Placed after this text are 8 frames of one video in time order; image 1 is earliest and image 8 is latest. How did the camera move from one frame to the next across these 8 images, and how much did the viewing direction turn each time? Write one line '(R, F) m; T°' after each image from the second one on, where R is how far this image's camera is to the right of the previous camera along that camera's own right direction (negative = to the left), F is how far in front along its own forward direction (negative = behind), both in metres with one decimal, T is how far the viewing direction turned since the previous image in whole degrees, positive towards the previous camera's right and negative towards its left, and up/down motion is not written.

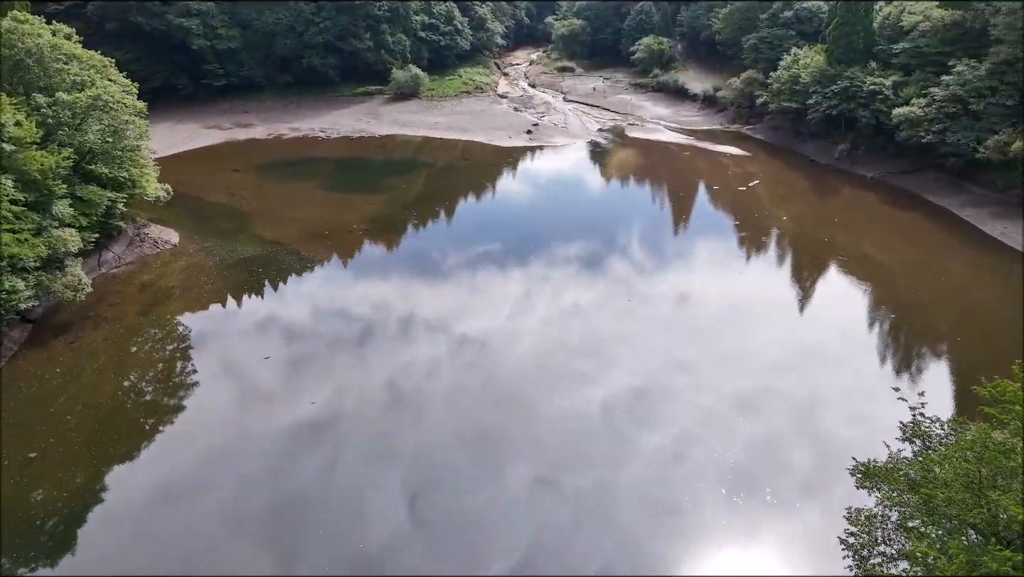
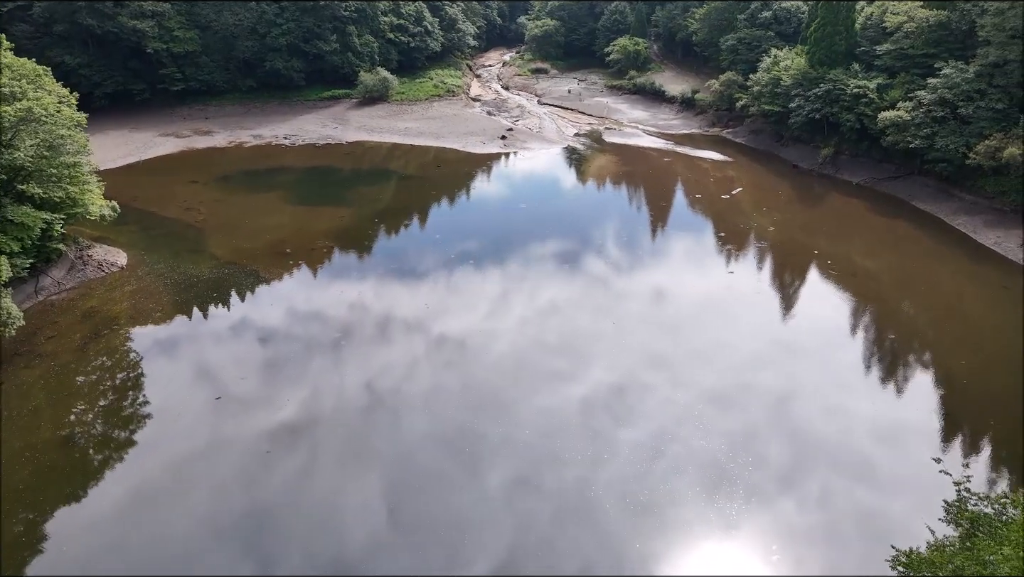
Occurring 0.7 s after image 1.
(0.0, +1.2) m; +2°
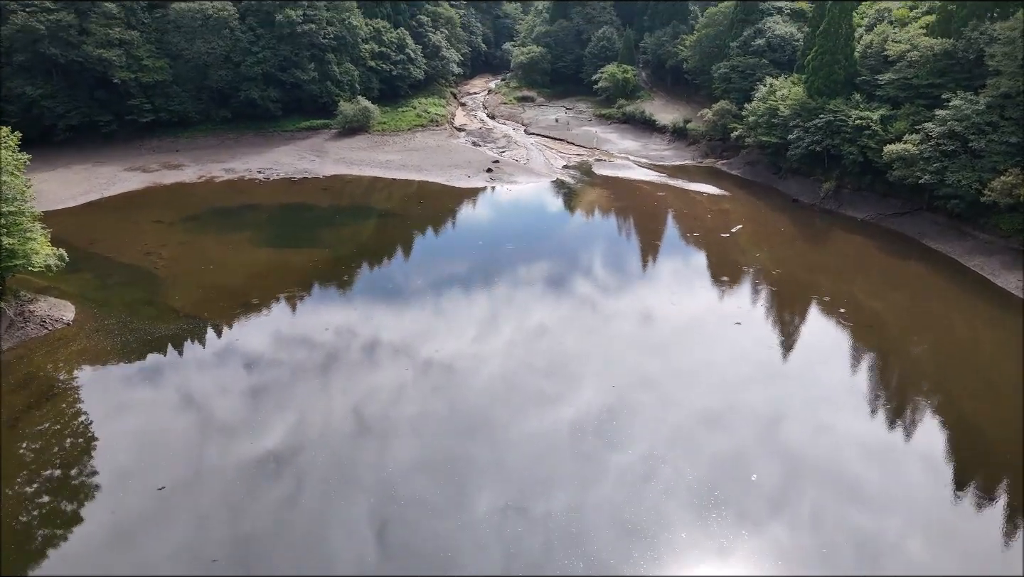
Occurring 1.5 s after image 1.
(0.0, +1.6) m; +1°
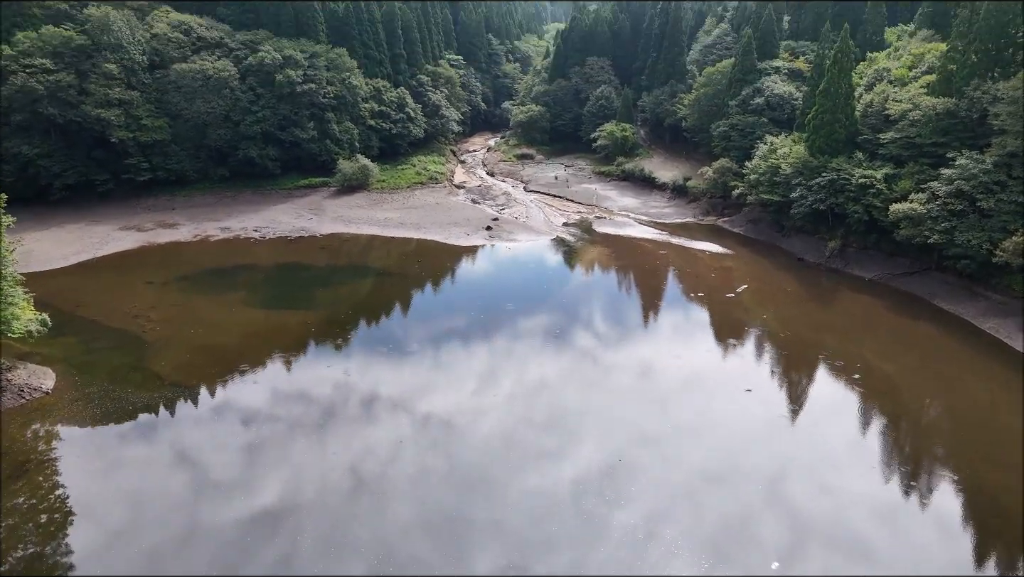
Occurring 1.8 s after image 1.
(0.0, +0.7) m; 0°
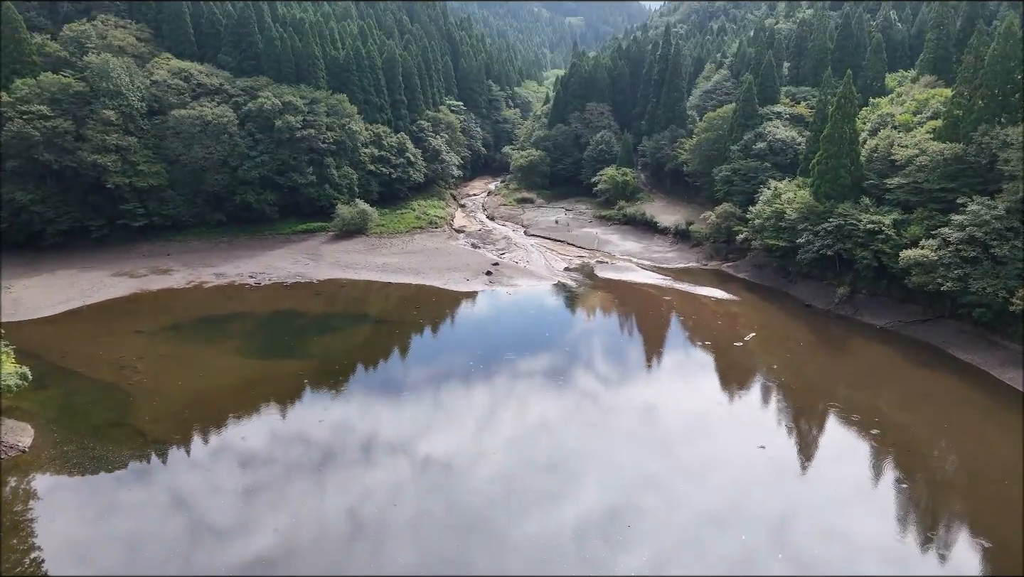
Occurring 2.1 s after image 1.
(0.0, +0.7) m; 0°
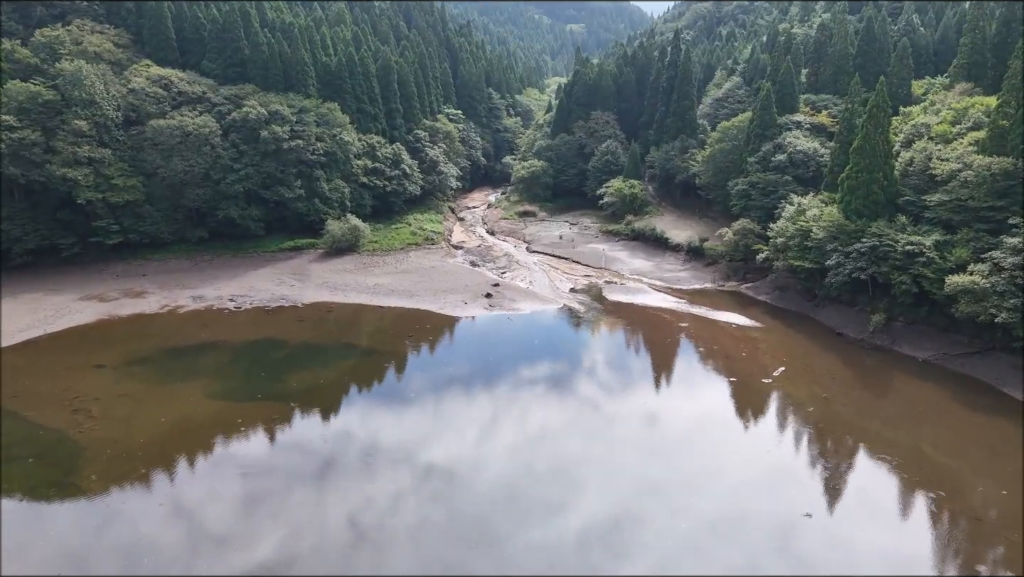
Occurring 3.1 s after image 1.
(0.0, +2.3) m; 0°
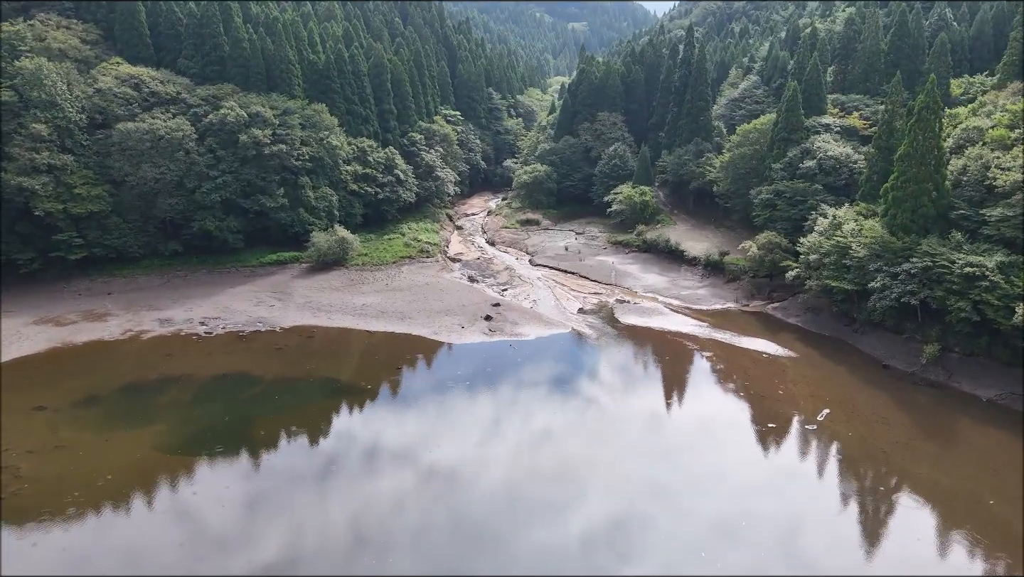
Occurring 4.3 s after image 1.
(0.0, +2.8) m; 0°
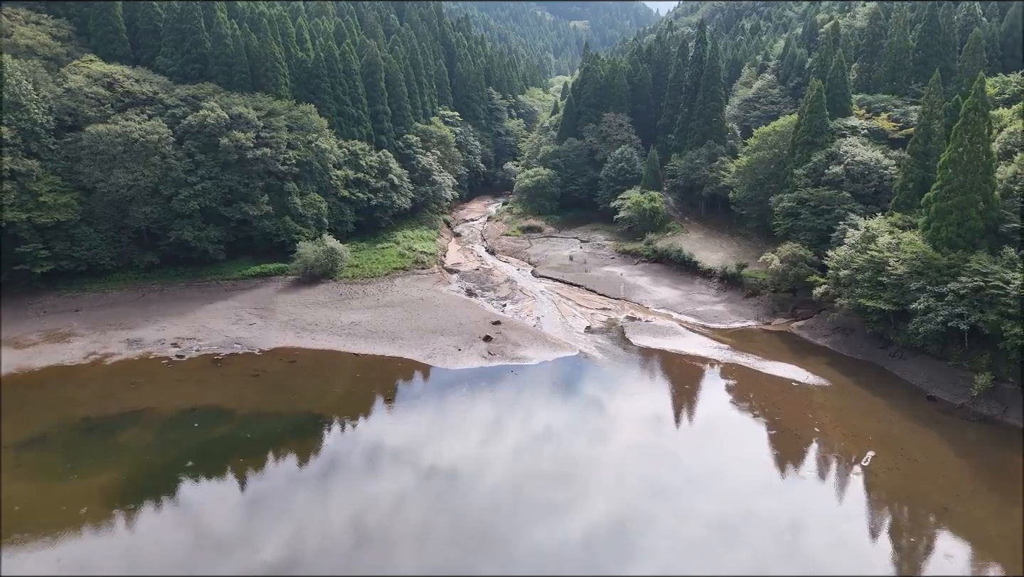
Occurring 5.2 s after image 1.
(0.0, +2.1) m; 0°
